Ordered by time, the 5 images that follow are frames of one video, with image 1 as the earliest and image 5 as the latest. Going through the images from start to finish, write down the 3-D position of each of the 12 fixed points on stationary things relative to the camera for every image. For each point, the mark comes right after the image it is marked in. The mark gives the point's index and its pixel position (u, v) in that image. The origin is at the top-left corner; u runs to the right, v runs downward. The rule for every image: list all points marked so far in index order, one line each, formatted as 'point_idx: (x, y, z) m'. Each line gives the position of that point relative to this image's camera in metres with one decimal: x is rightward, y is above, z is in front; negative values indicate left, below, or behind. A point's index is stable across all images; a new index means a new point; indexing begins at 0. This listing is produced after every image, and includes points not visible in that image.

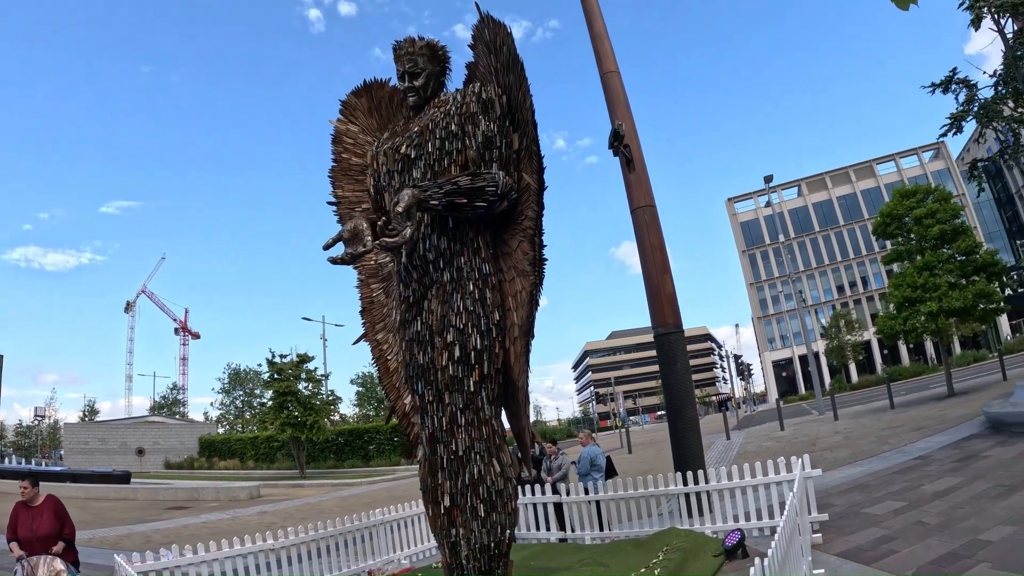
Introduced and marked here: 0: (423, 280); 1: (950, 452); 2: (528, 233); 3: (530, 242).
0: (-0.7, +0.1, +4.5) m
1: (+6.3, -2.3, +8.2) m
2: (+0.1, +0.4, +4.7) m
3: (+0.2, +0.4, +4.7) m
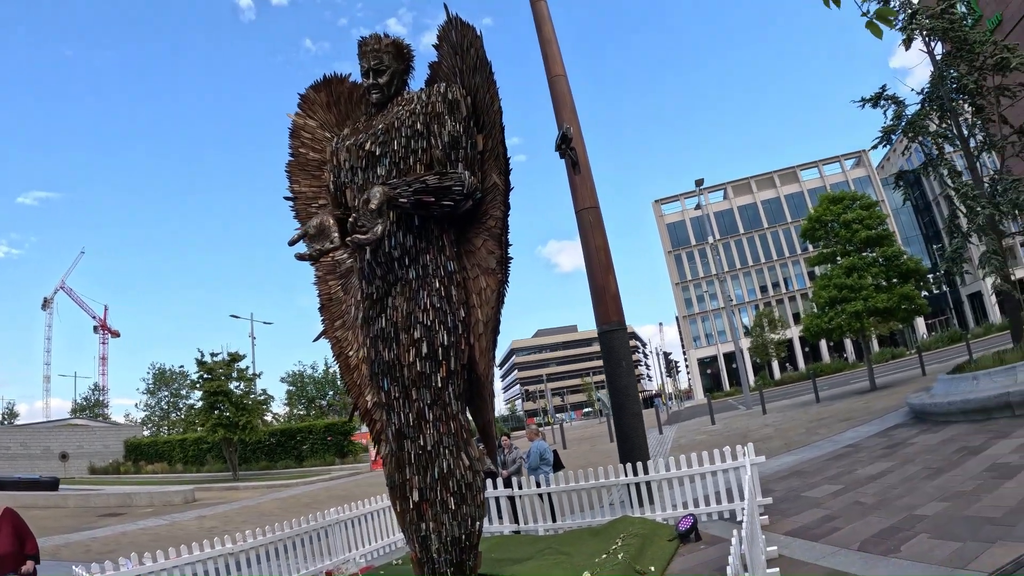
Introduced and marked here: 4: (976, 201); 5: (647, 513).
0: (-1.0, +0.1, +4.5) m
1: (+5.6, -2.3, +8.9) m
2: (-0.1, +0.5, +4.8) m
3: (-0.1, +0.4, +4.8) m
4: (+8.2, +1.5, +9.9) m
5: (+1.5, -2.5, +6.5) m
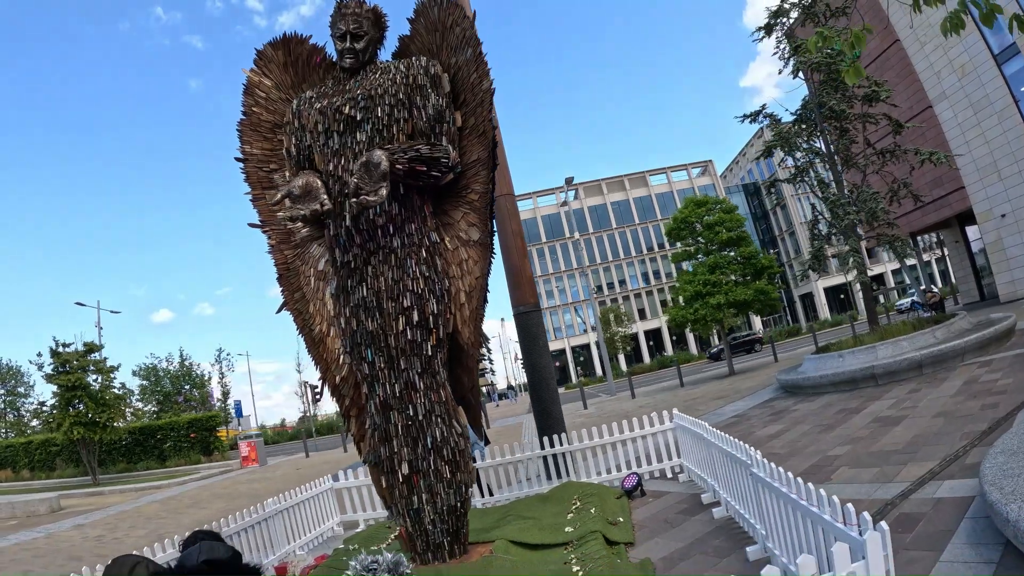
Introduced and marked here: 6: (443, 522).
0: (-1.1, +0.3, +4.5) m
1: (+4.3, -2.2, +10.2) m
2: (-0.3, +0.7, +4.9) m
3: (-0.3, +0.6, +4.9) m
4: (+6.6, +1.6, +11.8) m
5: (+0.8, -2.3, +7.0) m
6: (-0.5, -1.7, +4.2) m
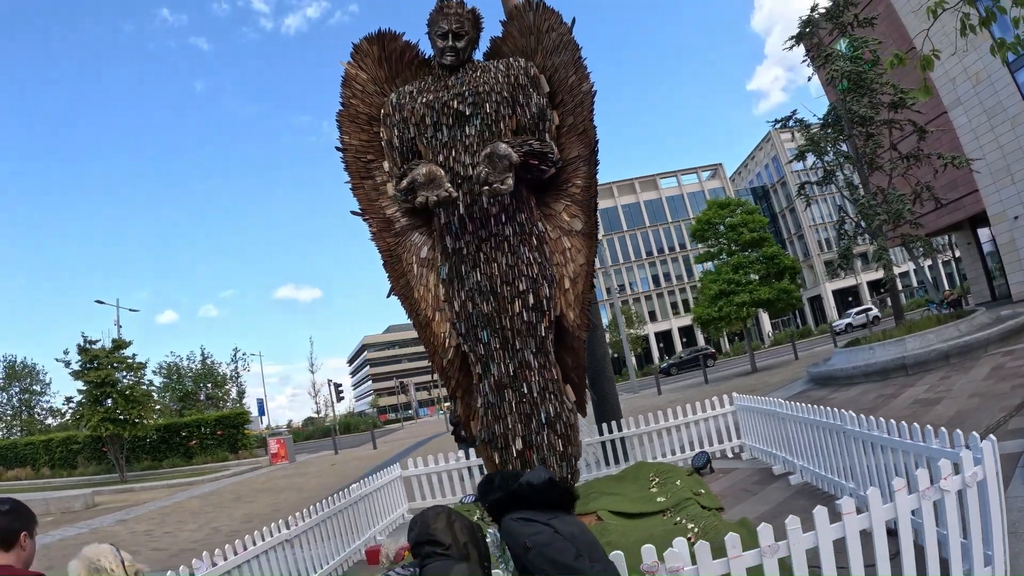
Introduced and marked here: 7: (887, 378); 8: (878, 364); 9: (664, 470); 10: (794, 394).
0: (-0.2, +0.4, +4.6) m
1: (+5.1, -2.1, +10.5) m
2: (+0.5, +0.8, +5.1) m
3: (+0.6, +0.7, +5.1) m
4: (+7.4, +1.6, +12.1) m
5: (+1.6, -2.2, +7.2) m
6: (+0.3, -1.5, +4.4) m
7: (+6.8, -1.8, +10.6) m
8: (+6.7, -1.5, +10.7) m
9: (+1.5, -1.9, +5.9) m
10: (+5.3, -2.2, +11.3) m
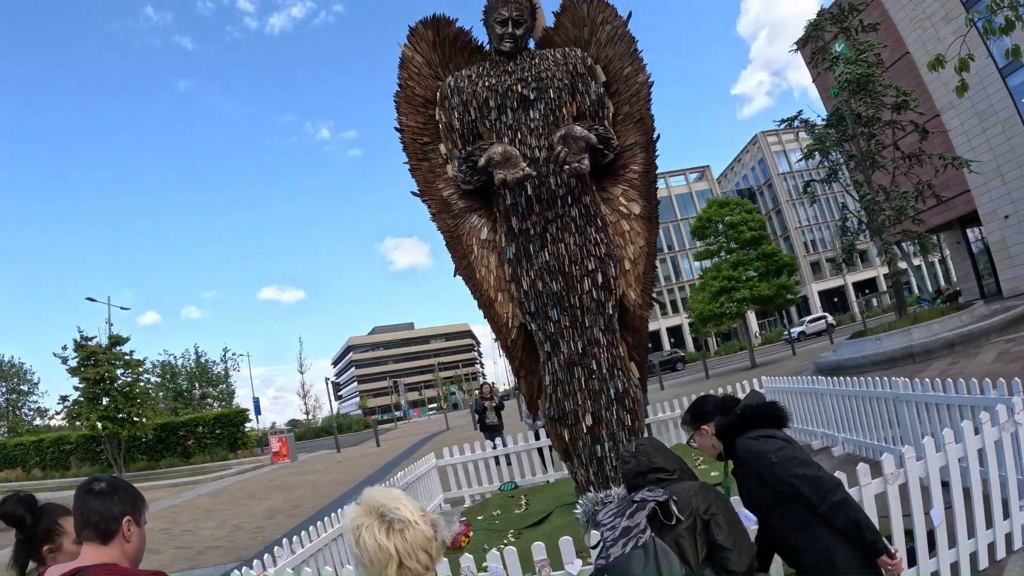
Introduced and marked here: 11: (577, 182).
0: (+0.3, +0.6, +4.7) m
1: (+5.4, -2.0, +10.7) m
2: (+1.1, +1.0, +5.2) m
3: (+1.1, +0.9, +5.2) m
4: (+7.6, +1.7, +12.5) m
5: (+2.1, -2.0, +7.3) m
6: (+0.9, -1.4, +4.5) m
7: (+7.1, -1.6, +11.0) m
8: (+7.0, -1.4, +11.0) m
9: (+2.0, -1.7, +6.0) m
10: (+5.6, -2.1, +11.5) m
11: (+0.5, +0.9, +4.8) m
